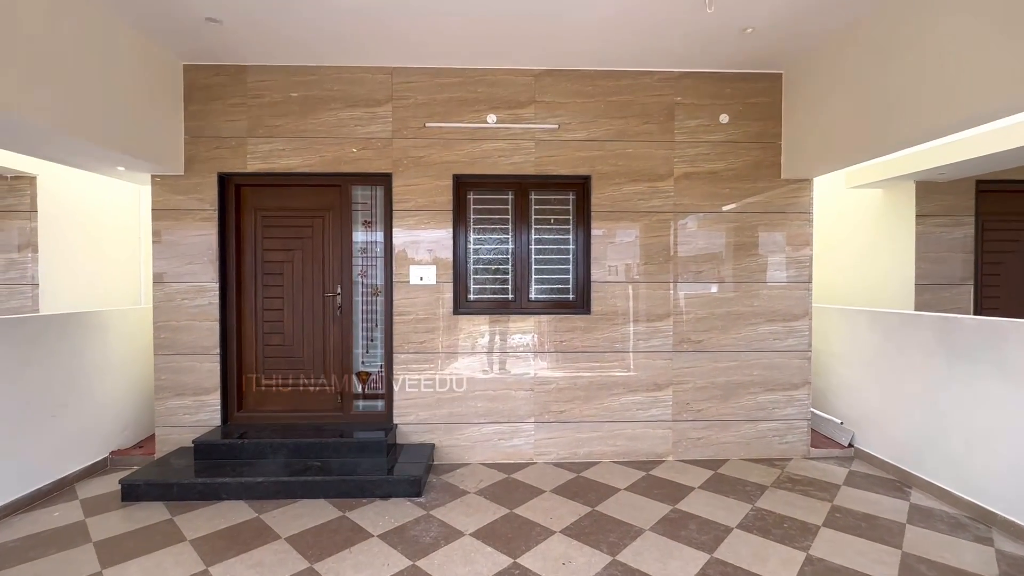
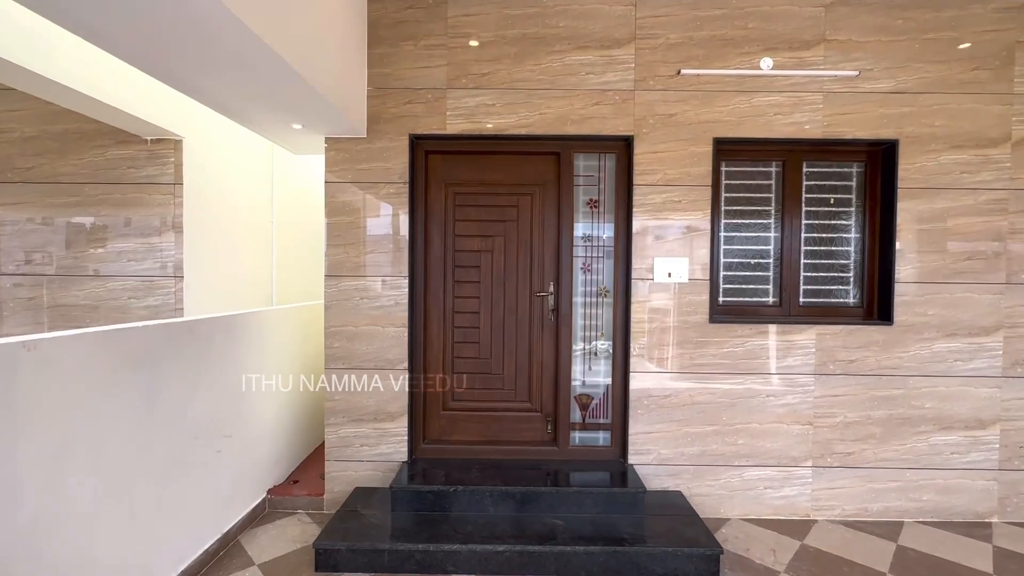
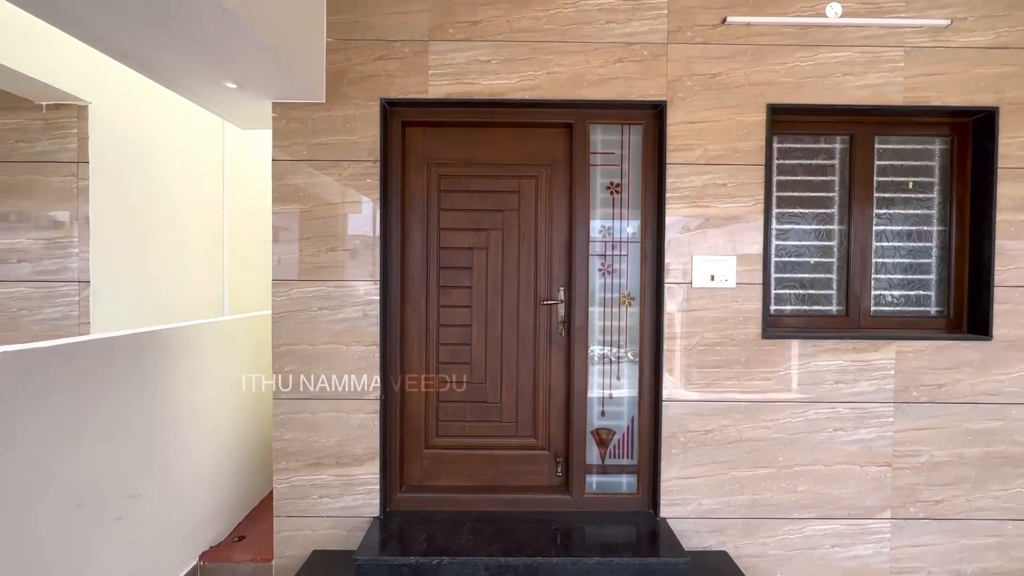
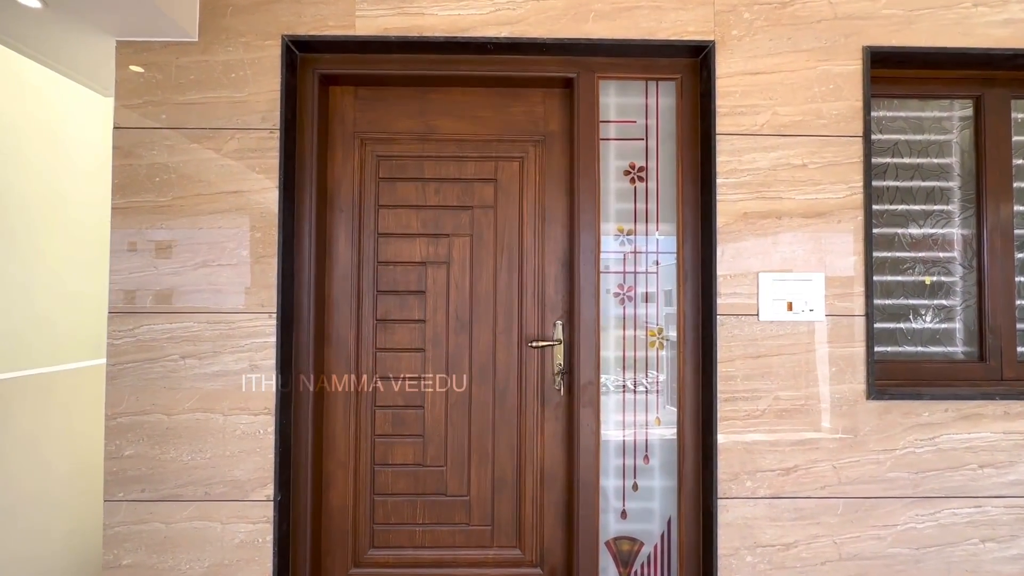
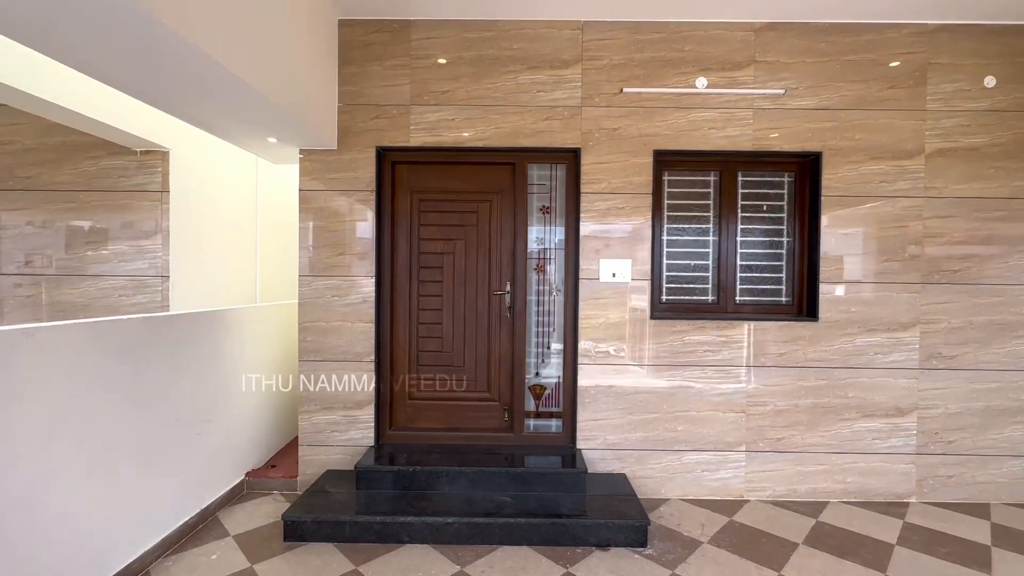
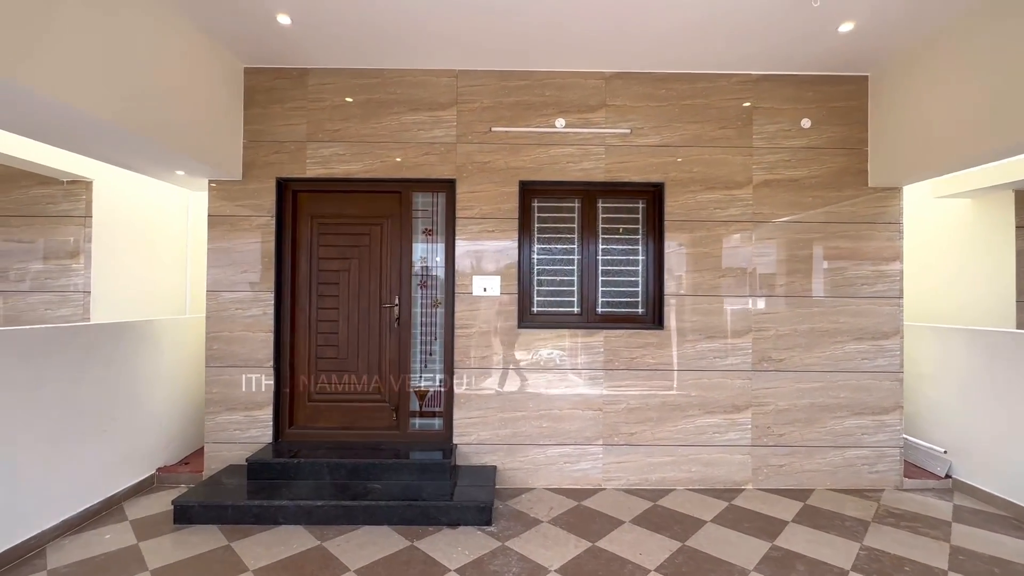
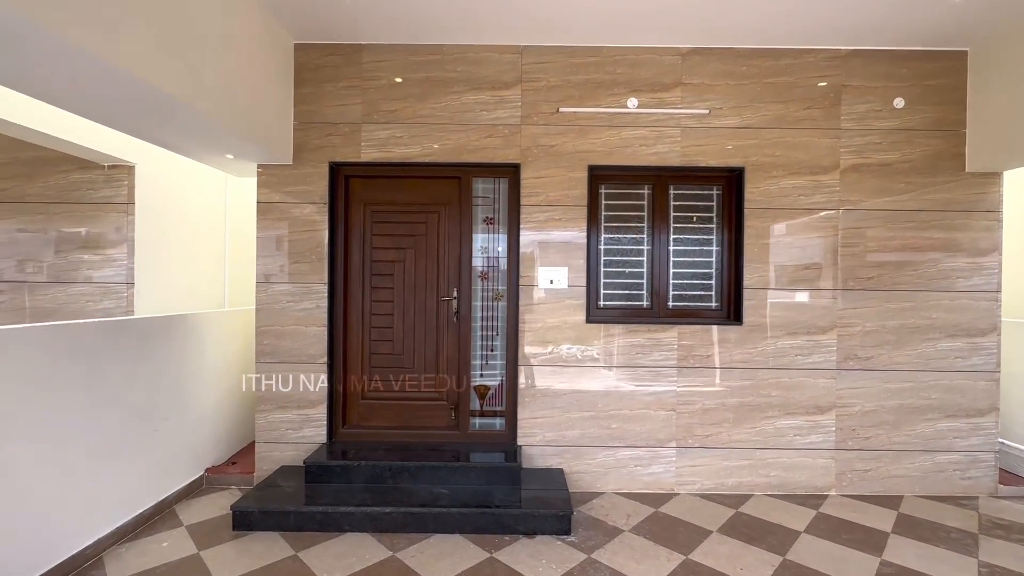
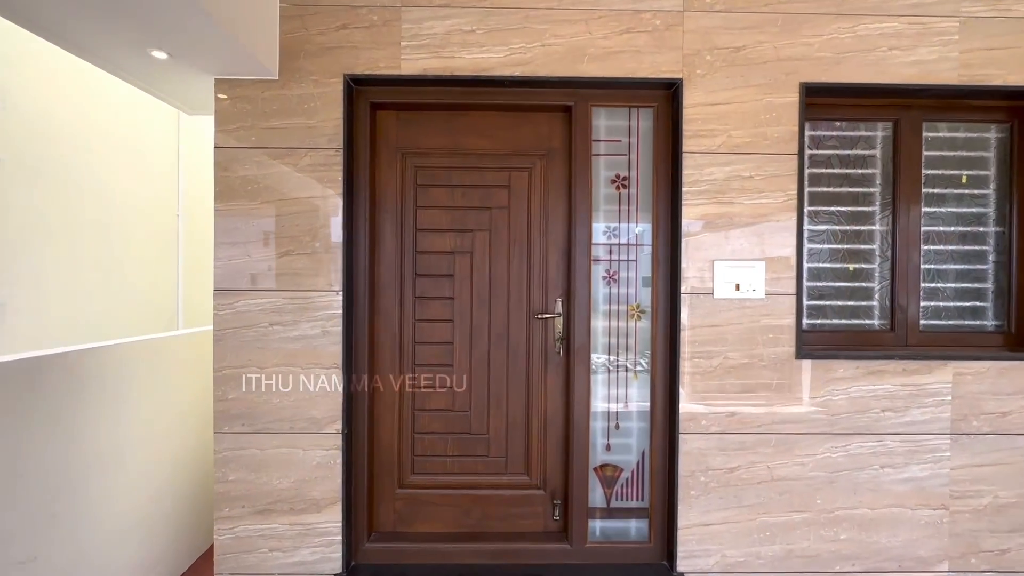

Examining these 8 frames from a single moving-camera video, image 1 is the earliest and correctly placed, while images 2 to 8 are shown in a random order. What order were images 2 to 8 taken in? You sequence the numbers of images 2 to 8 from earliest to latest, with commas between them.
6, 7, 5, 2, 3, 8, 4
